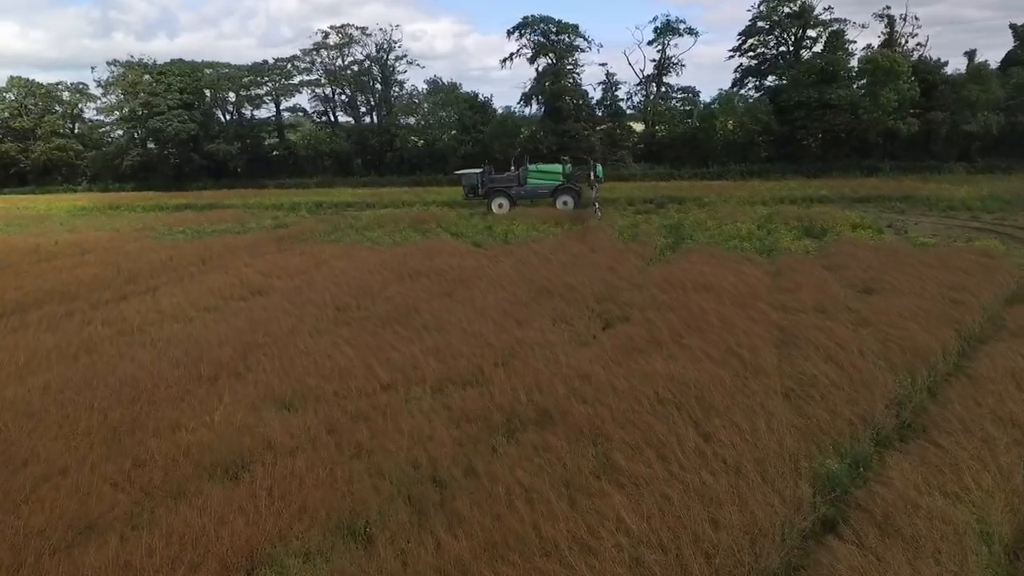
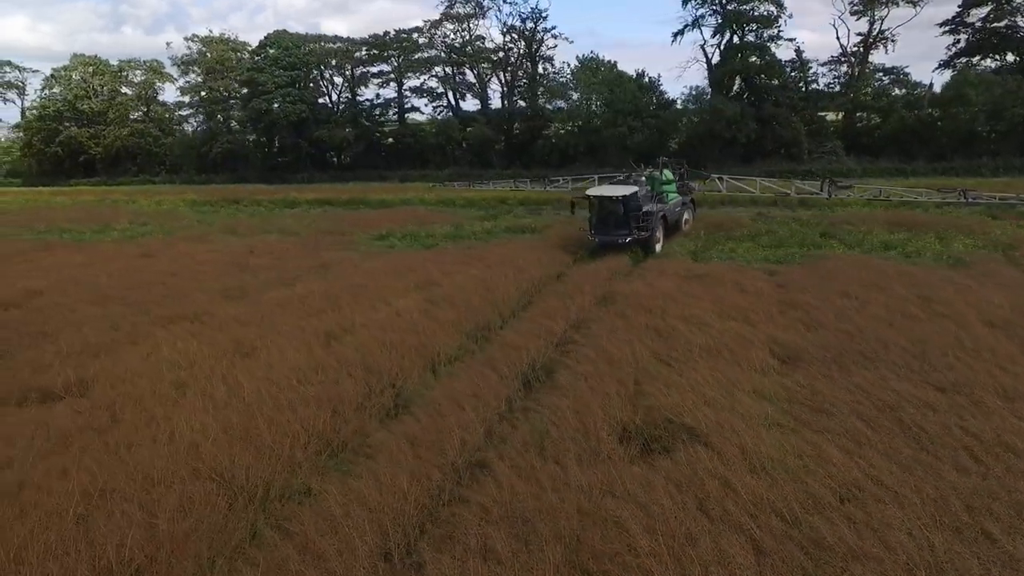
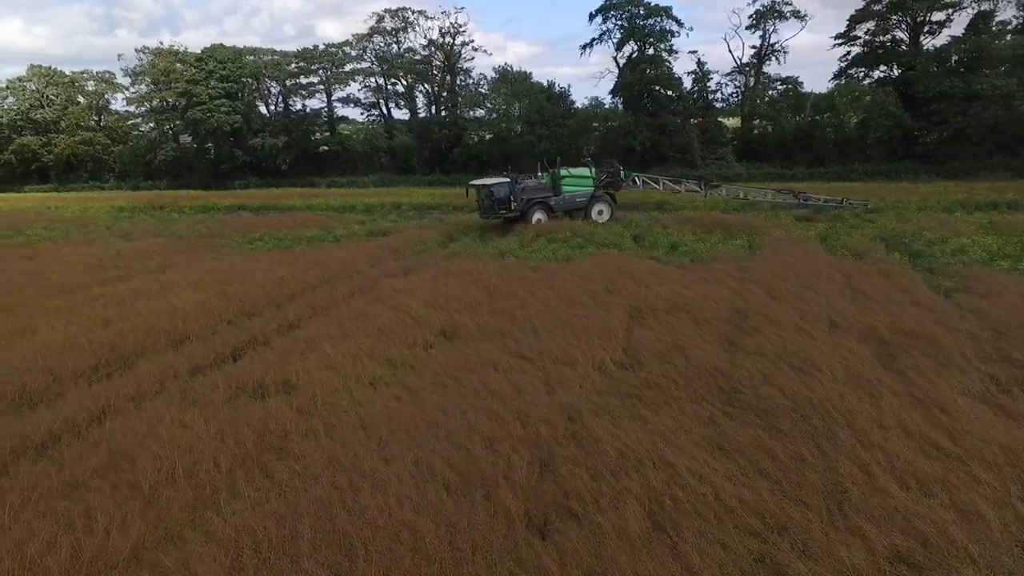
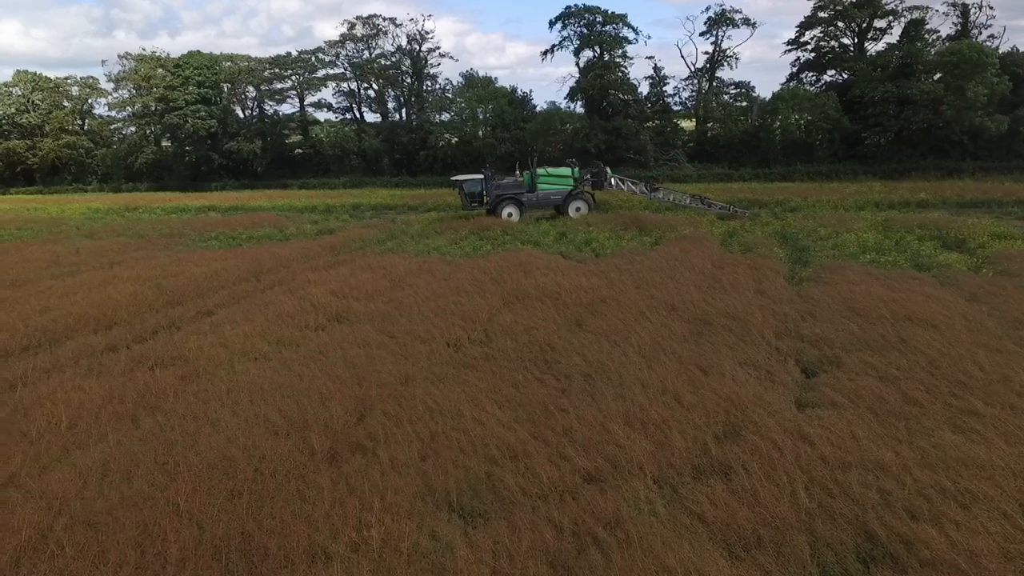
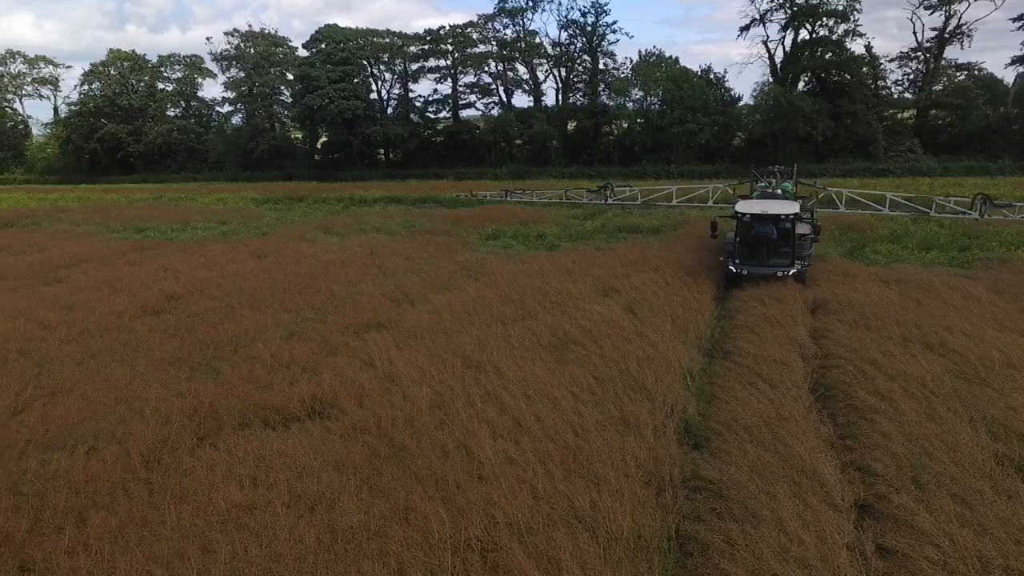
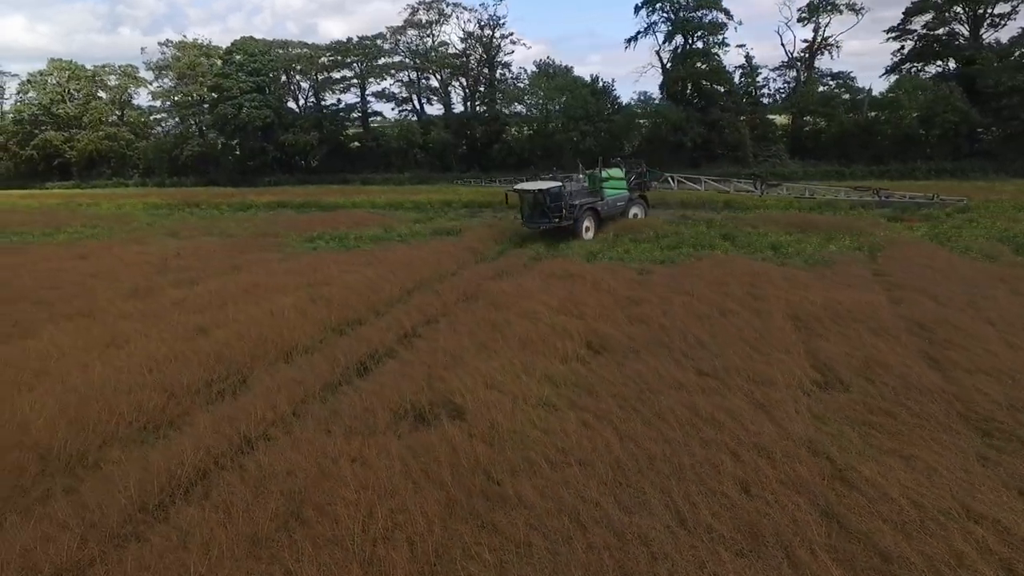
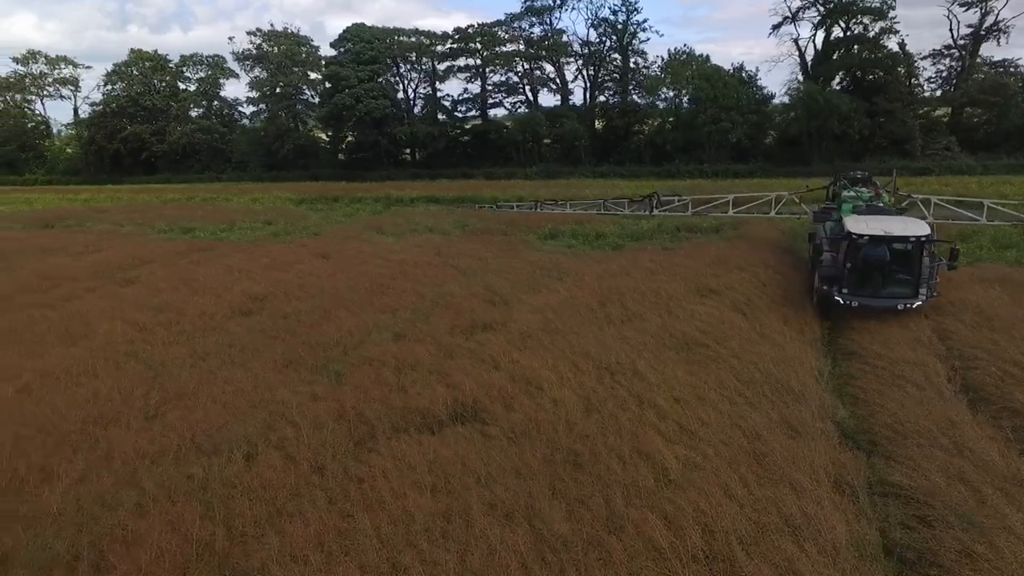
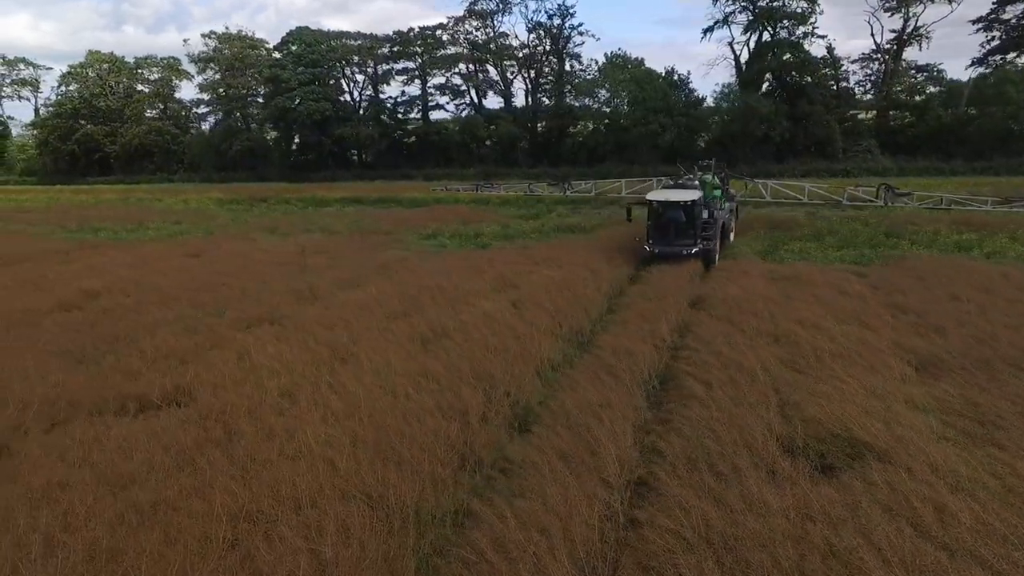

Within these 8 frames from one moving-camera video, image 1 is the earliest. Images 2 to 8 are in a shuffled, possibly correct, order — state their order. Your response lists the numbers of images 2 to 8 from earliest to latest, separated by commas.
4, 3, 6, 2, 8, 5, 7
